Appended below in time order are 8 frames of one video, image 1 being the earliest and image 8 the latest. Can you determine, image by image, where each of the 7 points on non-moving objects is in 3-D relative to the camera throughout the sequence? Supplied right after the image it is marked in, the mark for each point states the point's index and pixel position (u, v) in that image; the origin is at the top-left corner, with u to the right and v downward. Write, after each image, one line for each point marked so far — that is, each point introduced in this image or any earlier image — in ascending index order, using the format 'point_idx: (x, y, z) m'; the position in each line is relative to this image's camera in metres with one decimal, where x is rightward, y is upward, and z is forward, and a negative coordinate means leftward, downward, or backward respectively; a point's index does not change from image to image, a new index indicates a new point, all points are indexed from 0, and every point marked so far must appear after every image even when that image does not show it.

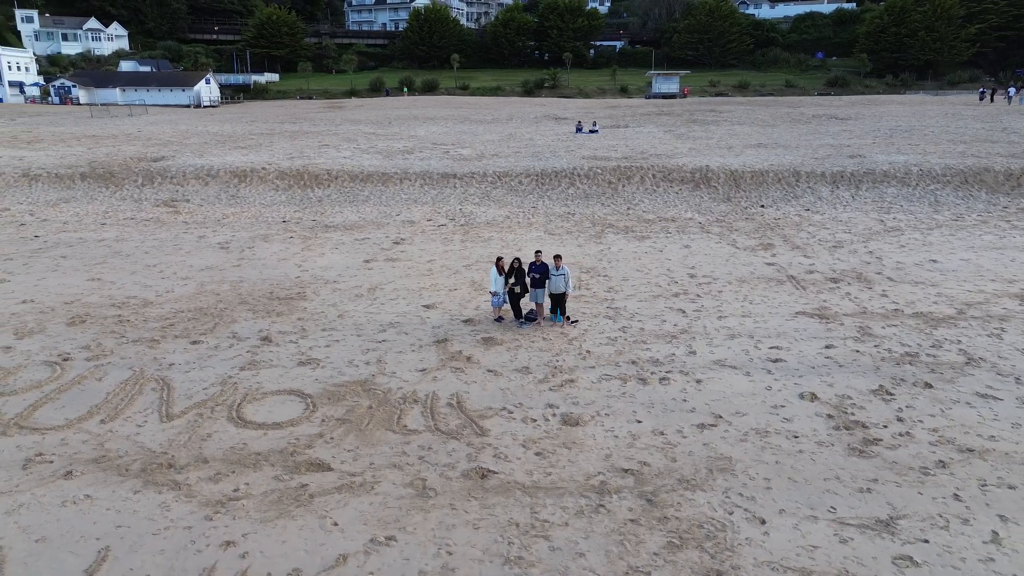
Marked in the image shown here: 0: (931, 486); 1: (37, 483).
0: (+3.4, -1.6, +5.5) m
1: (-4.3, -1.8, +5.9) m
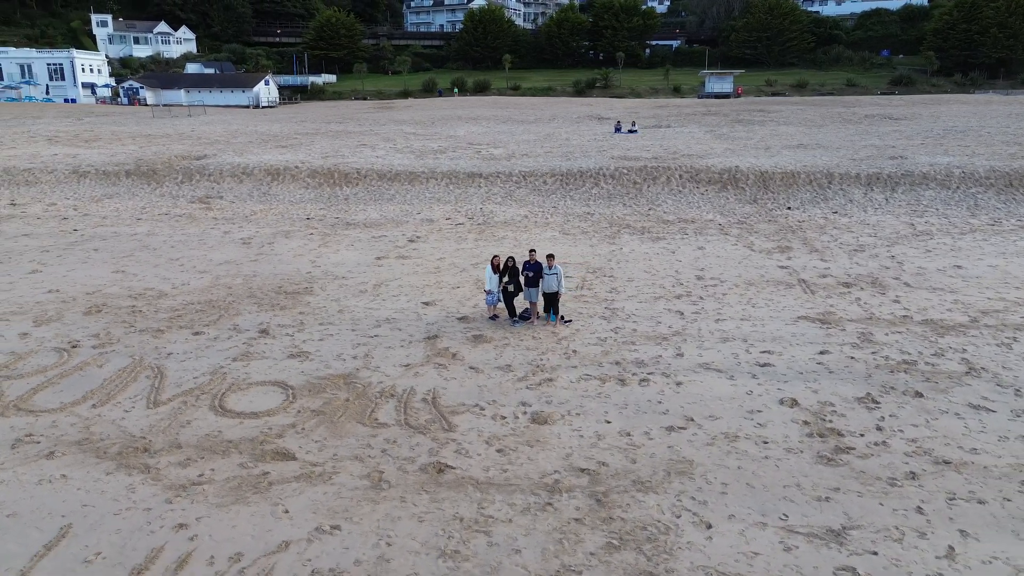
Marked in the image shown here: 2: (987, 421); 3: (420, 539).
0: (+3.0, -1.7, +5.2) m
1: (-4.7, -1.6, +6.2) m
2: (+4.6, -1.3, +6.4) m
3: (-0.7, -1.9, +4.9) m
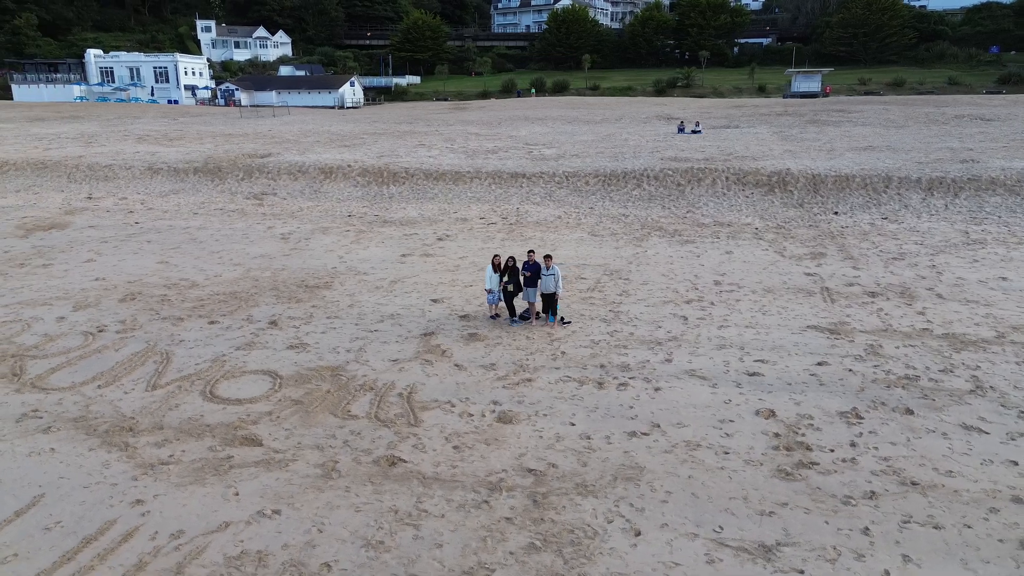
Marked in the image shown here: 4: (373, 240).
0: (+2.5, -1.7, +5.0) m
1: (-5.1, -1.5, +6.8) m
2: (+4.2, -1.4, +6.0) m
3: (-1.2, -1.8, +5.0) m
4: (-3.5, +1.2, +16.6) m
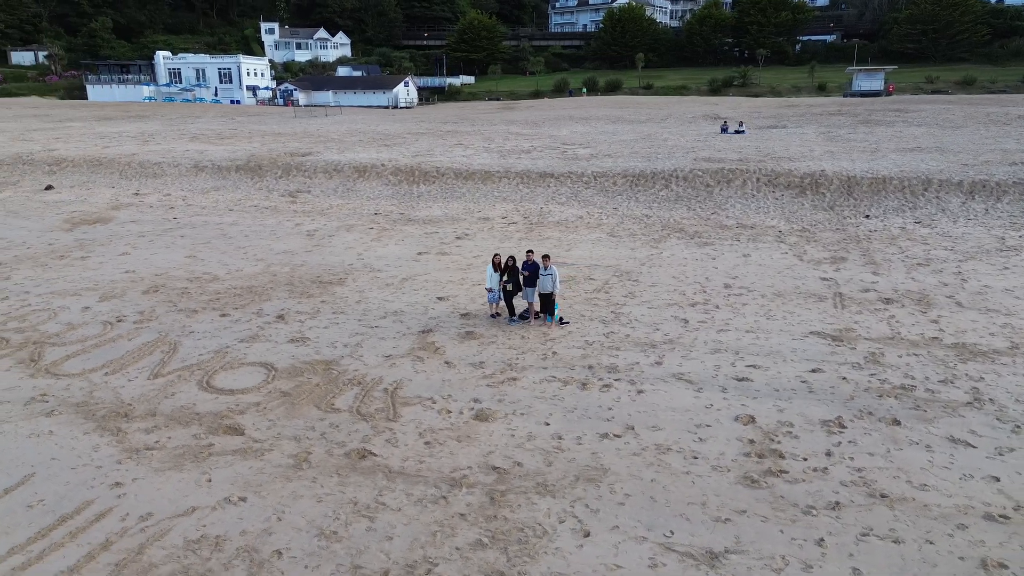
0: (+2.1, -1.8, +4.9) m
1: (-5.3, -1.4, +7.1) m
2: (+3.9, -1.5, +5.7) m
3: (-1.6, -1.8, +5.1) m
4: (-3.0, +1.3, +16.8) m
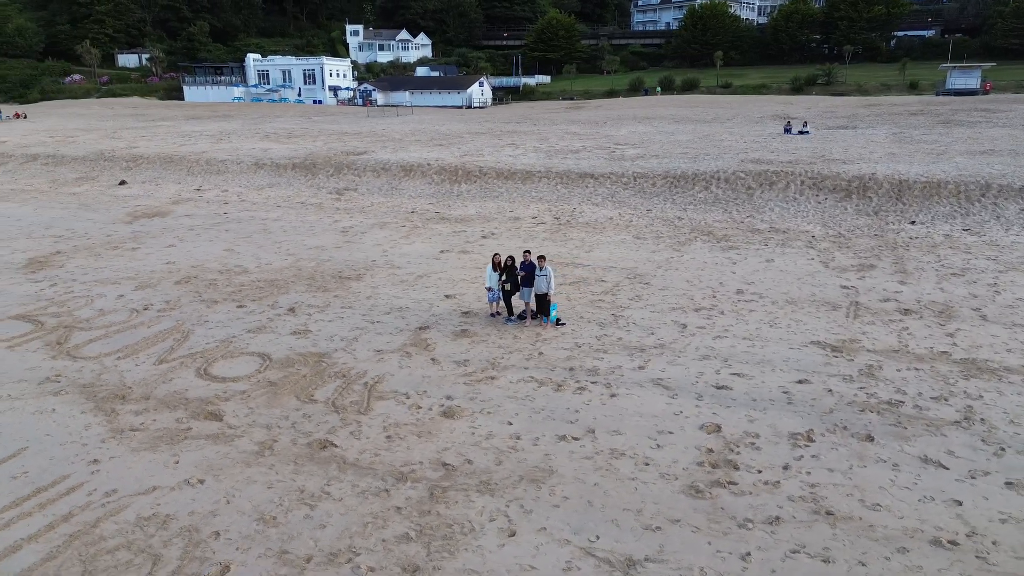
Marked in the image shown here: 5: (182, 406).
0: (+1.6, -1.8, +4.8) m
1: (-5.6, -1.3, +7.7) m
2: (+3.4, -1.6, +5.4) m
3: (-2.1, -1.8, +5.4) m
4: (-2.4, +1.3, +17.1) m
5: (-3.7, -1.3, +7.3) m
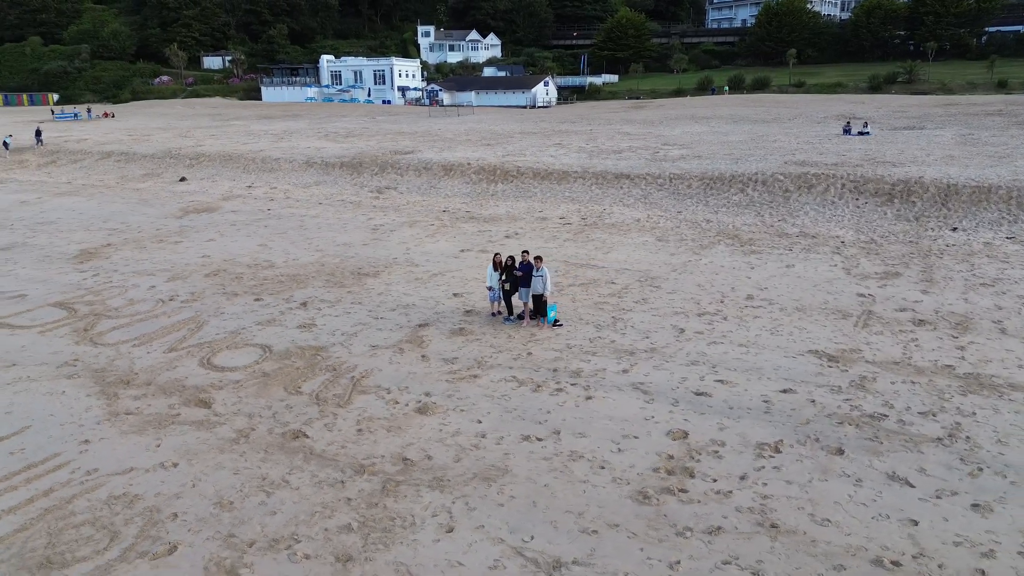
0: (+1.1, -1.9, +4.7) m
1: (-5.8, -1.1, +8.3) m
2: (+3.0, -1.7, +5.2) m
3: (-2.5, -1.7, +5.6) m
4: (-1.7, +1.4, +17.4) m
5: (-3.9, -1.2, +7.7) m
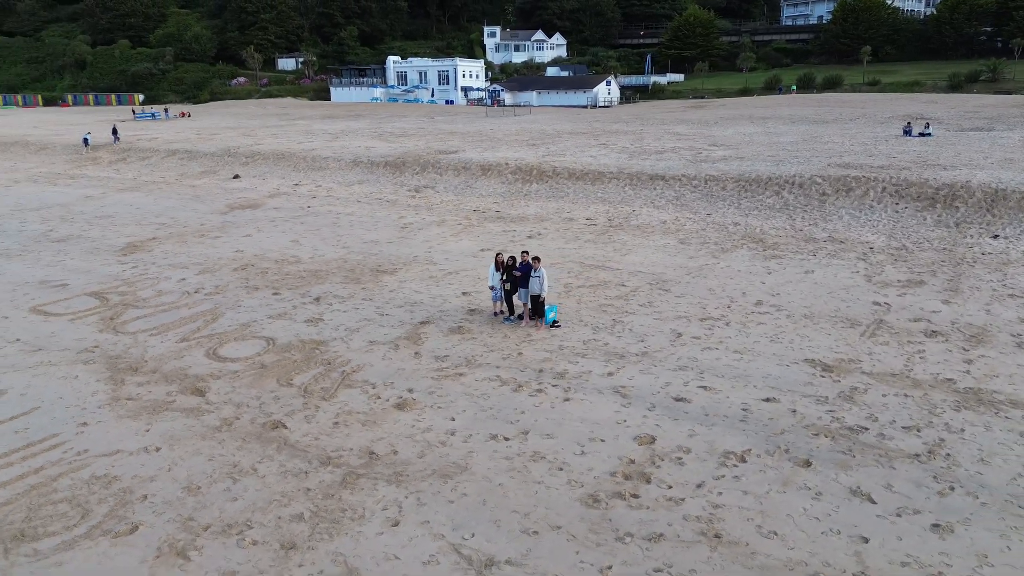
0: (+0.6, -1.9, +4.7) m
1: (-5.9, -1.0, +8.8) m
2: (+2.6, -1.7, +5.1) m
3: (-2.9, -1.7, +5.9) m
4: (-1.1, +1.4, +17.5) m
5: (-4.1, -1.1, +8.1) m
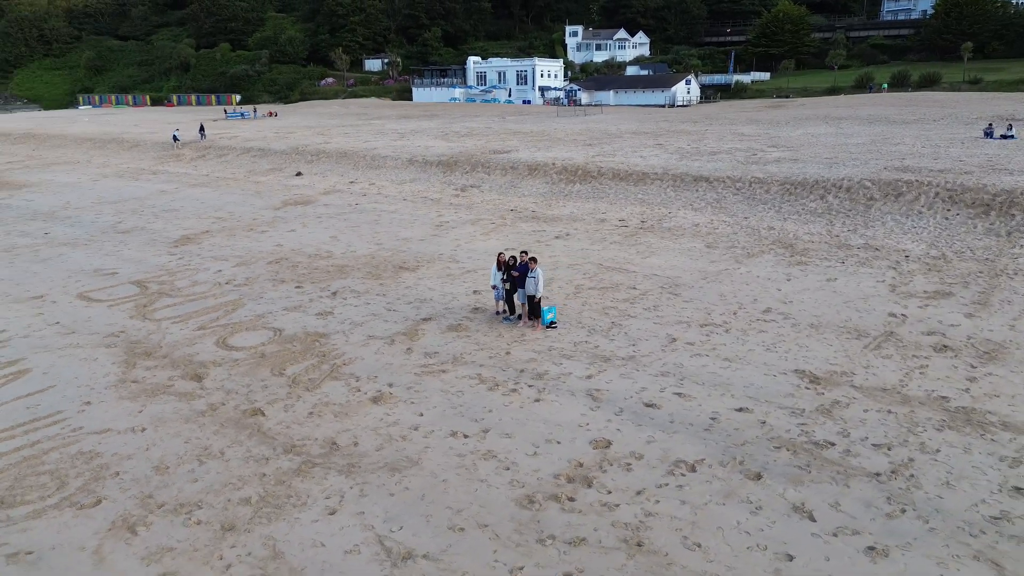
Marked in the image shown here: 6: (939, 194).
0: (0.0, -1.9, +4.8) m
1: (-6.0, -0.8, +9.5) m
2: (+2.0, -1.8, +5.0) m
3: (-3.3, -1.6, +6.3) m
4: (-0.3, +1.5, +17.7) m
5: (-4.3, -1.0, +8.6) m
6: (+11.5, +2.6, +17.7) m
